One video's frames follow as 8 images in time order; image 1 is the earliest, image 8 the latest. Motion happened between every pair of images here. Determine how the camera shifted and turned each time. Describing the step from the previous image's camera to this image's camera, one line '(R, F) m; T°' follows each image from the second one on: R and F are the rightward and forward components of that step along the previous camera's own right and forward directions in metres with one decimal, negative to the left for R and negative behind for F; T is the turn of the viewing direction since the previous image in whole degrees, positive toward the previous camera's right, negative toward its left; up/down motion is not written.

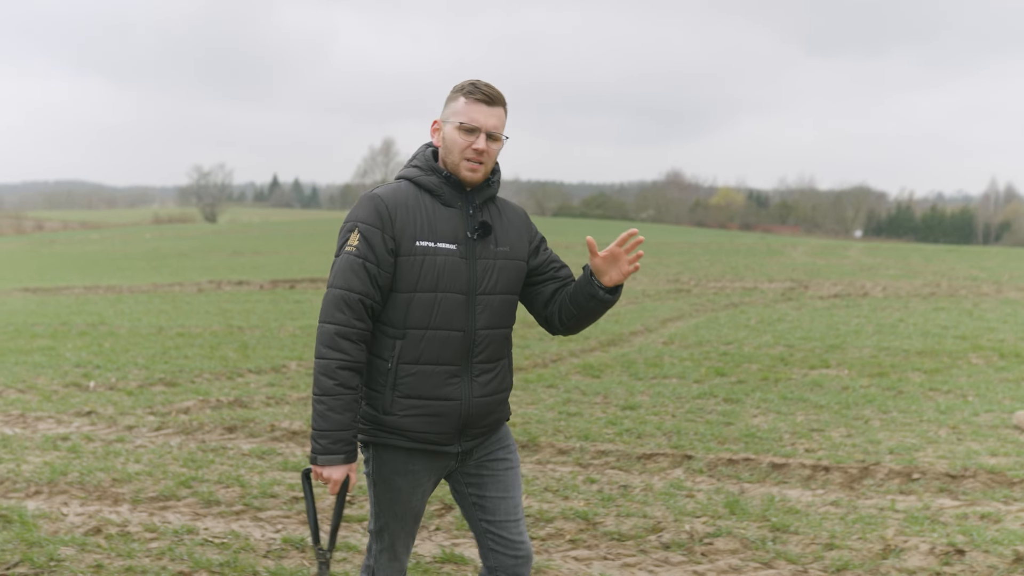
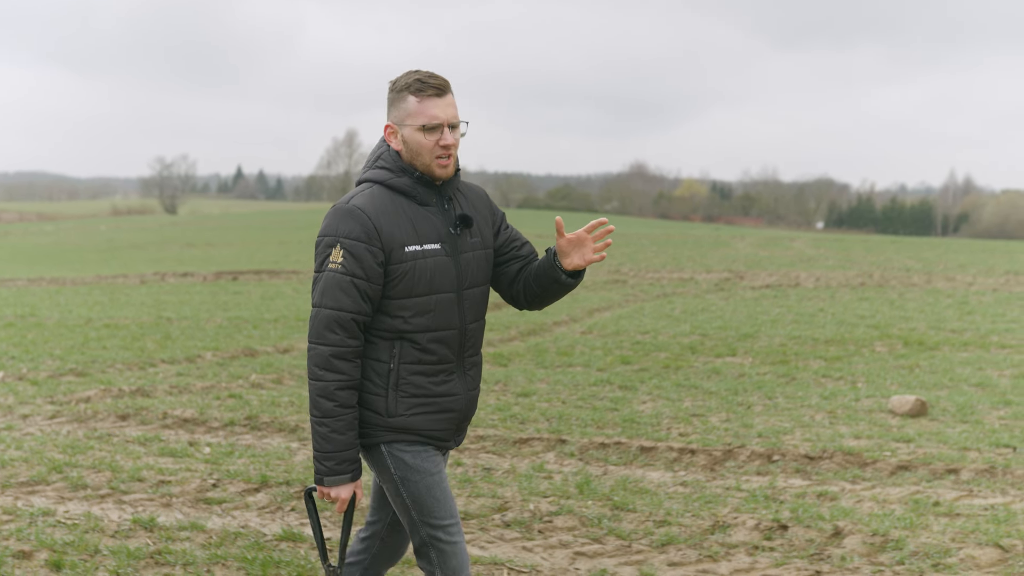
(+0.6, -0.2) m; +2°
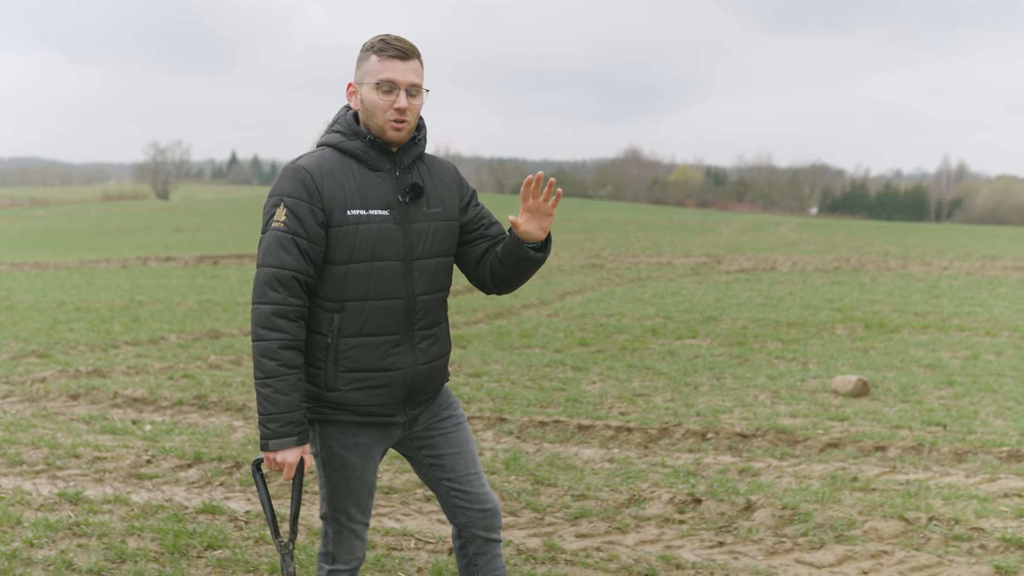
(+0.4, -0.1) m; 0°
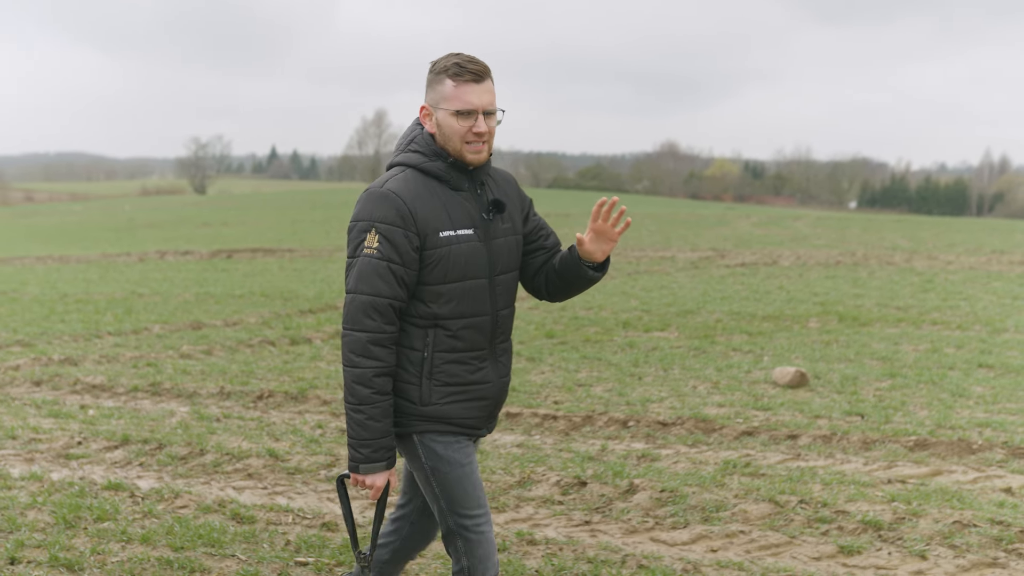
(+0.8, -0.3) m; -2°
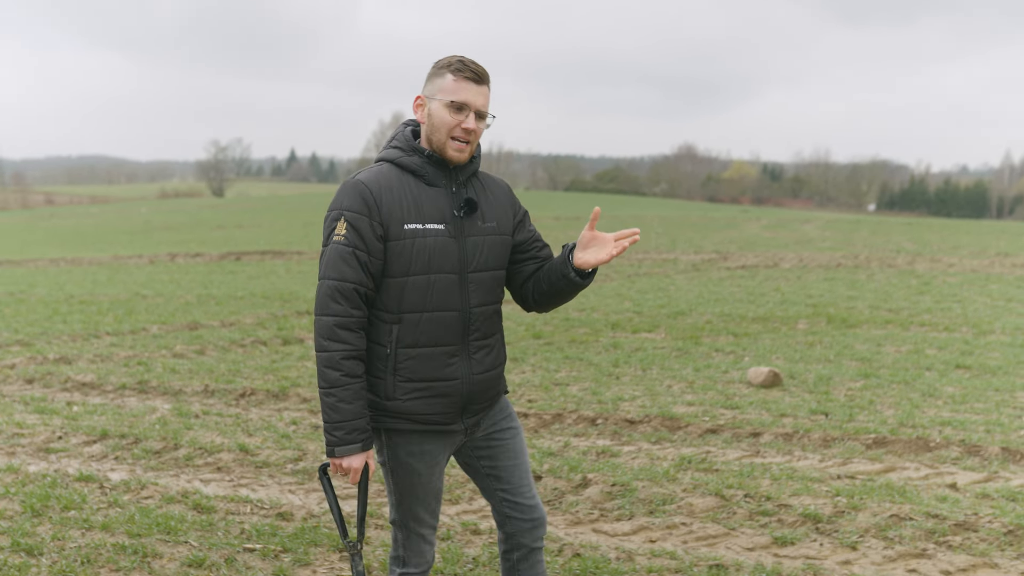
(+0.3, -0.2) m; -1°
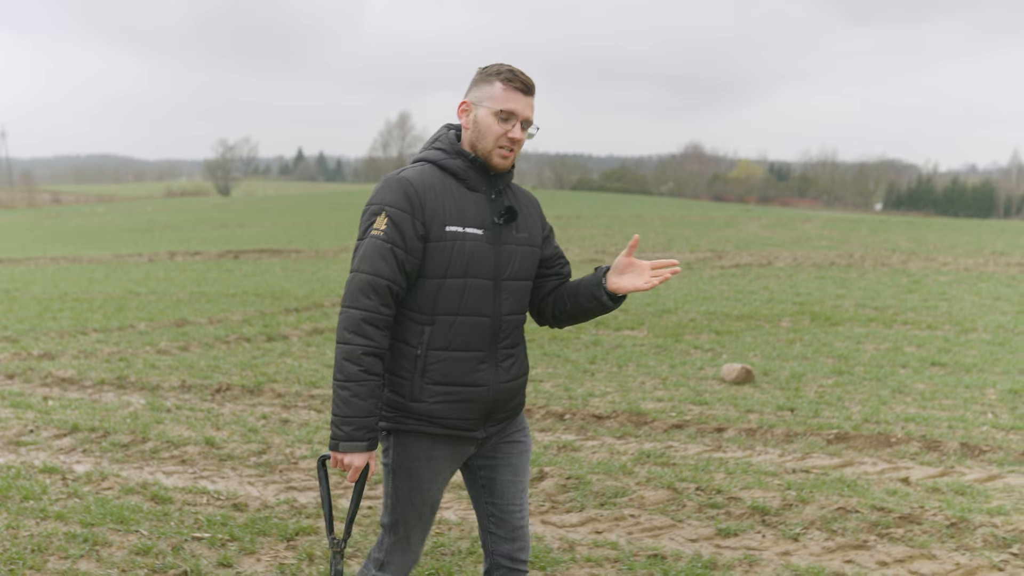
(+0.3, -0.1) m; 0°
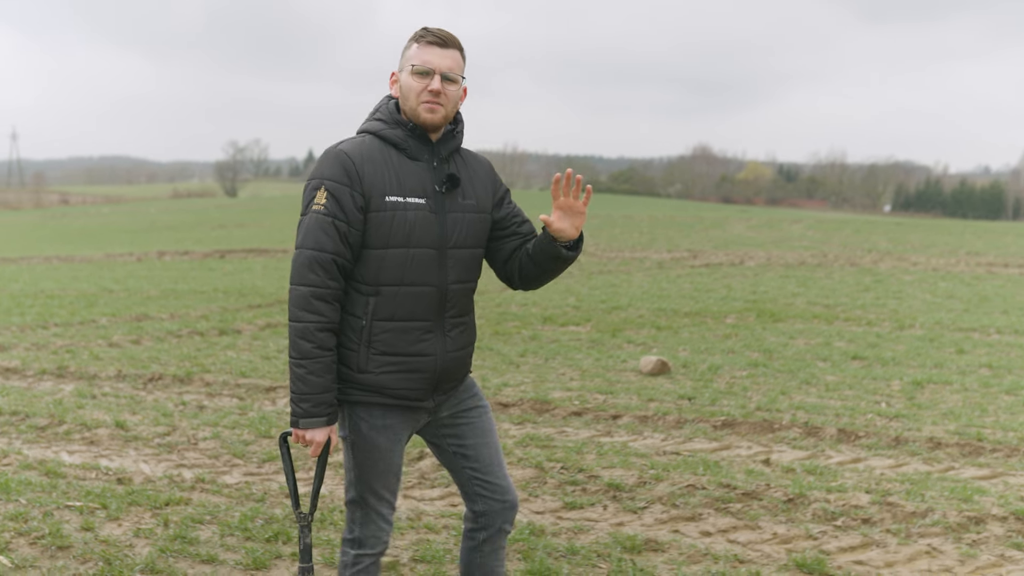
(+0.8, -0.4) m; -1°
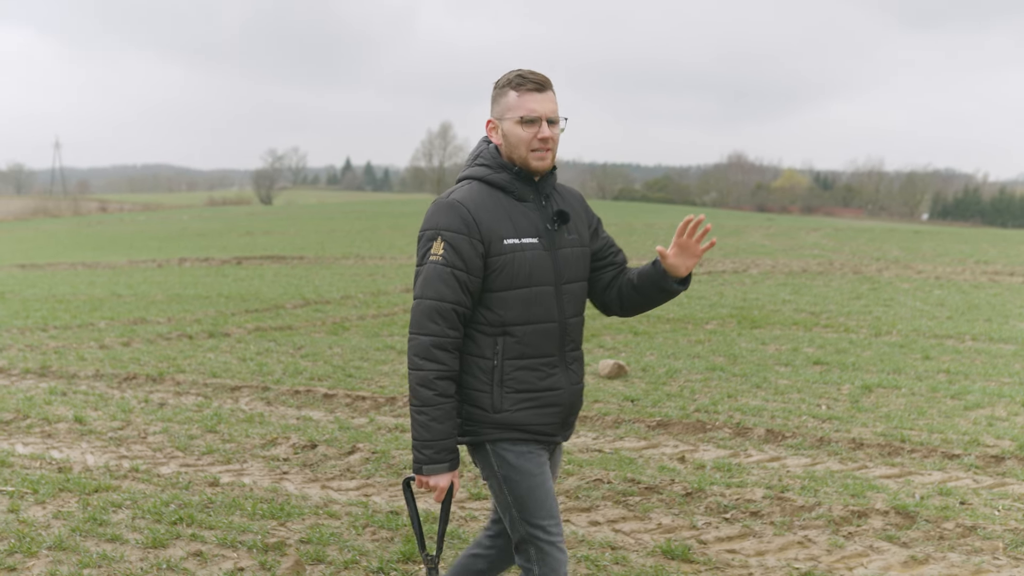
(+0.7, -0.3) m; -2°
